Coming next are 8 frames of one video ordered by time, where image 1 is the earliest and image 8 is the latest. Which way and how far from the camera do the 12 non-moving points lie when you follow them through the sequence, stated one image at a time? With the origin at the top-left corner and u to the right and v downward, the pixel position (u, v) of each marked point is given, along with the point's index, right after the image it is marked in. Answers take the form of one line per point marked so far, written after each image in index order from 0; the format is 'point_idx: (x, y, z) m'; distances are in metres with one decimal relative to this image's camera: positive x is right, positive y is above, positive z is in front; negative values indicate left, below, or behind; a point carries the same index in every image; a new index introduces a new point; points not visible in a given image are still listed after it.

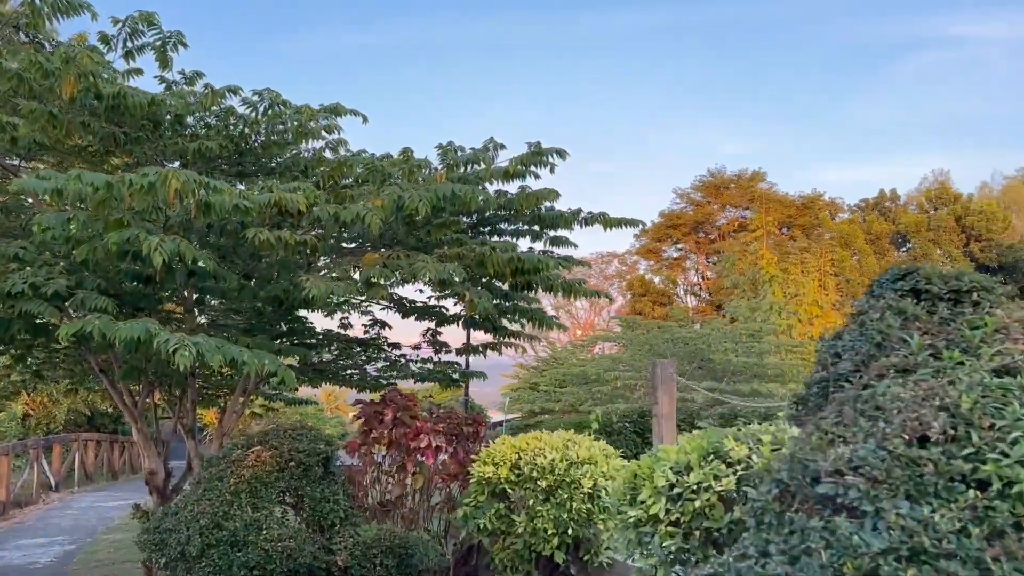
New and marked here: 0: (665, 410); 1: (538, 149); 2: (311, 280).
0: (+1.1, -0.9, +6.2) m
1: (+0.2, +1.1, +6.3) m
2: (-1.2, +0.1, +5.2) m
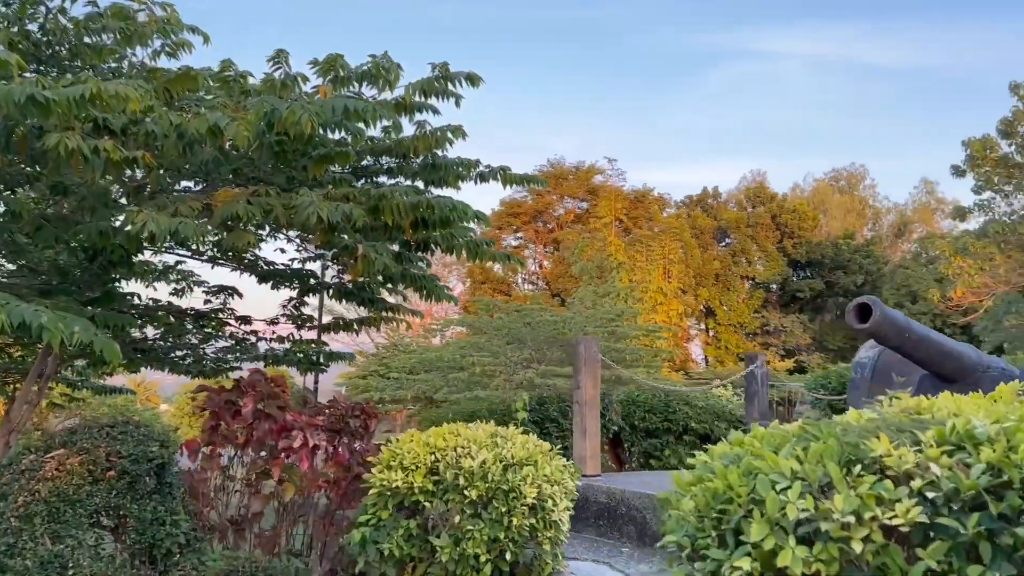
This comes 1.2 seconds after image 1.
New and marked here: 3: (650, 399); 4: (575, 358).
0: (+0.5, -0.7, +5.2) m
1: (-0.4, +1.3, +5.1) m
2: (-1.6, +0.3, +3.7) m
3: (+1.3, -1.0, +7.8) m
4: (+0.4, -0.4, +5.3) m
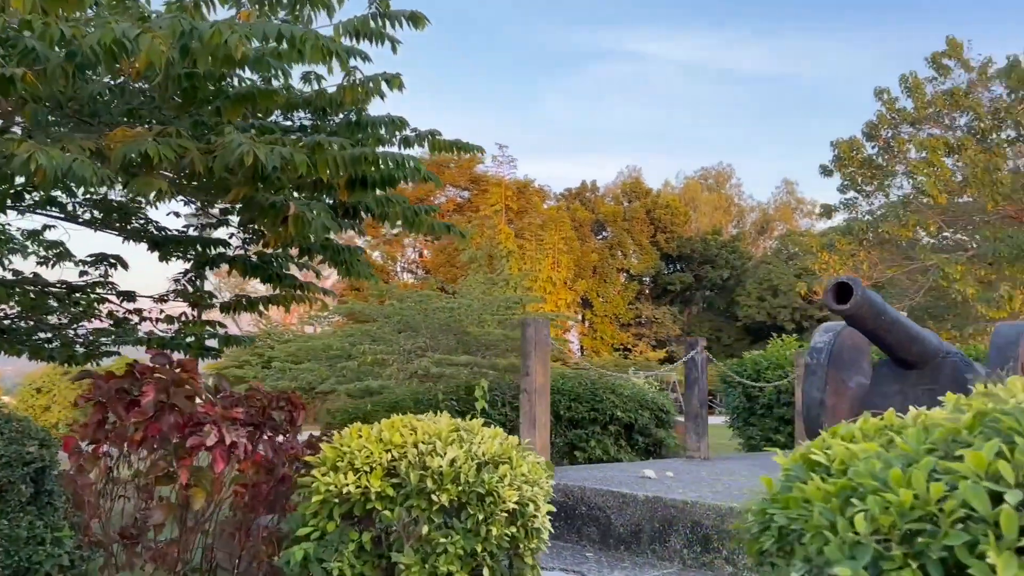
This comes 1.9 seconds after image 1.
0: (+0.1, -0.5, +4.7) m
1: (-0.7, +1.5, +4.4) m
2: (-1.7, +0.5, +2.9) m
3: (+0.6, -0.9, +7.4) m
4: (+0.1, -0.3, +4.8) m
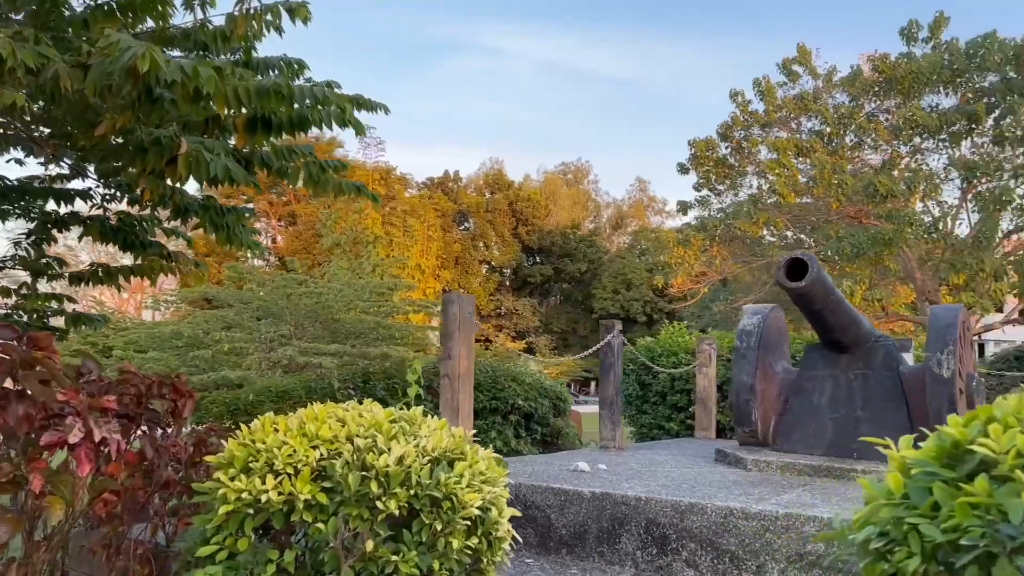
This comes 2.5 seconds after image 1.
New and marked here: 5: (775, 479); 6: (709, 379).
0: (-0.3, -0.4, +4.2) m
1: (-1.0, +1.6, +3.7) m
2: (-1.7, +0.6, +2.0) m
3: (-0.3, -0.7, +6.9) m
4: (-0.3, -0.2, +4.2) m
5: (+1.3, -1.0, +4.2) m
6: (+1.7, -0.8, +7.3) m
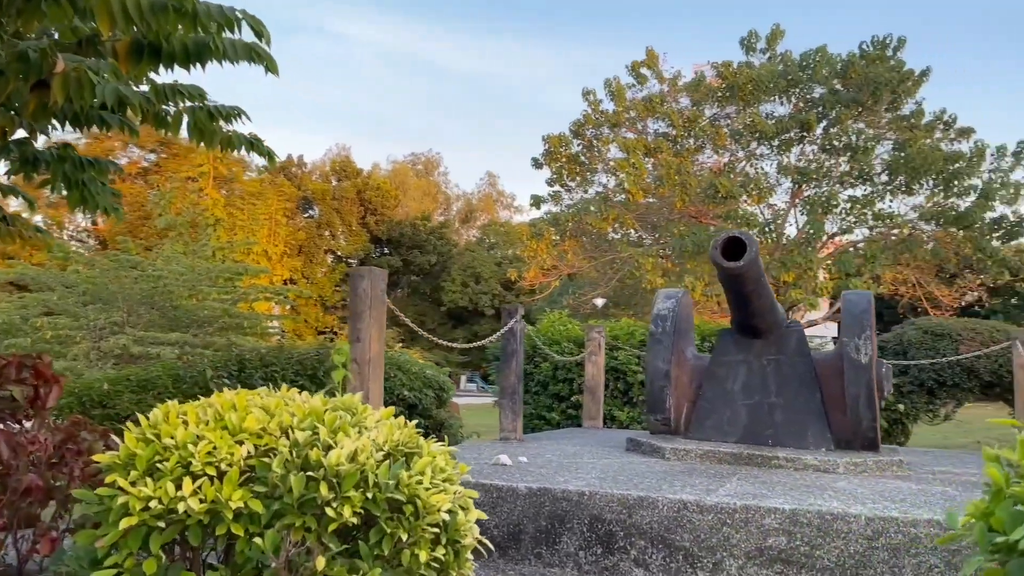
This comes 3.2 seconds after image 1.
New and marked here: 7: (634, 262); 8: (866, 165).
0: (-0.6, -0.3, +3.7) m
1: (-1.2, +1.8, +3.1) m
2: (-1.7, +0.8, +1.3) m
3: (-1.2, -0.6, +6.4) m
4: (-0.7, 0.0, +3.7) m
5: (+0.9, -0.9, +4.0) m
6: (+0.7, -0.7, +7.1) m
7: (+2.1, +0.5, +15.3) m
8: (+5.7, +2.0, +13.9) m
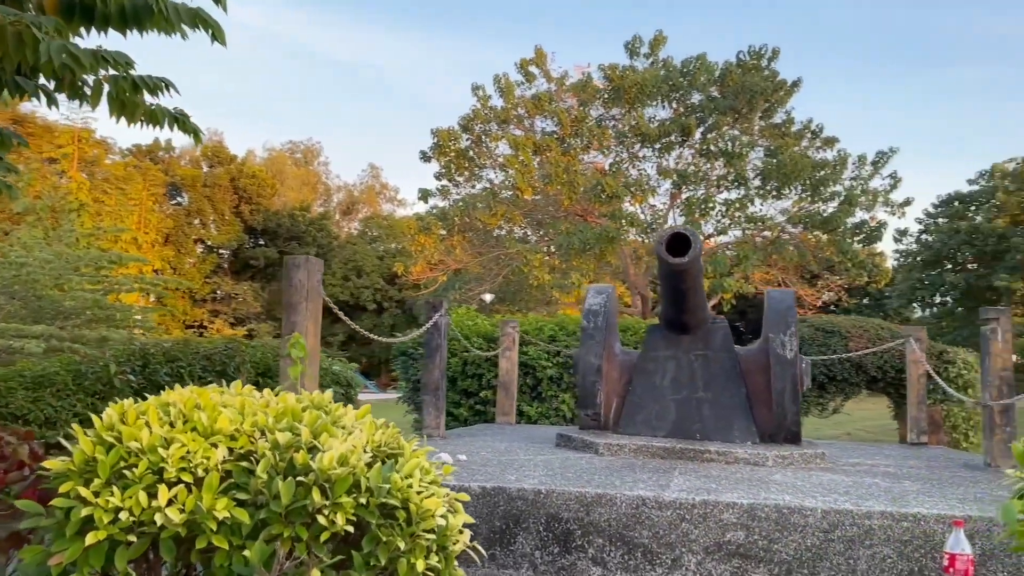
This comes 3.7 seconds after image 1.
0: (-0.8, -0.2, +3.5) m
1: (-1.3, +1.8, +2.8) m
2: (-1.5, +0.8, +1.0) m
3: (-1.8, -0.5, +6.1) m
4: (-0.9, 0.0, +3.5) m
5: (+0.6, -0.8, +4.0) m
6: (0.0, -0.6, +7.1) m
7: (+0.2, +0.5, +15.4) m
8: (+4.0, +2.1, +14.5) m
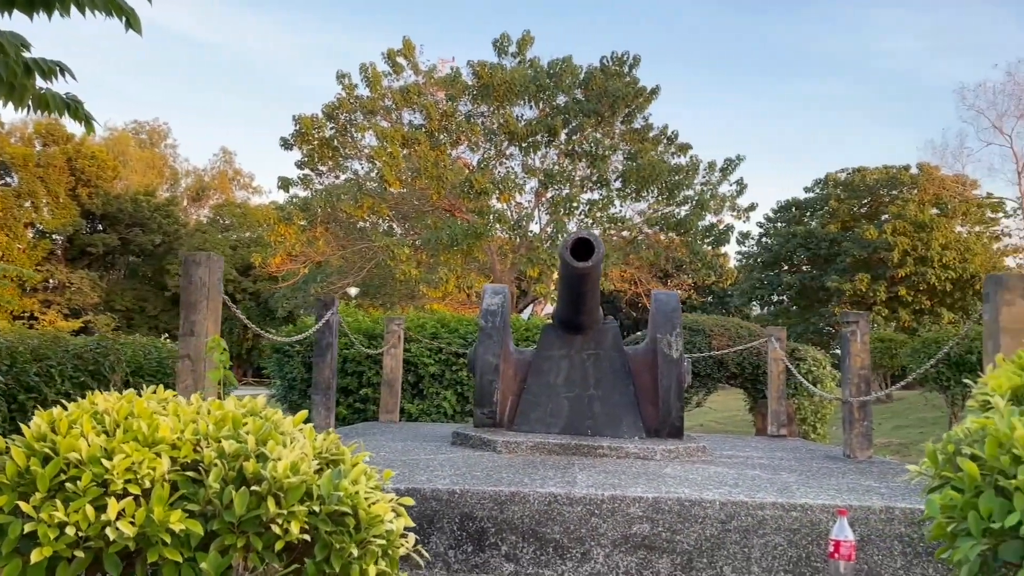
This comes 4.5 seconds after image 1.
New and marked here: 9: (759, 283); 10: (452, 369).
0: (-1.2, -0.2, +3.4) m
1: (-1.6, +1.8, +2.6) m
2: (-1.4, +0.8, +0.8) m
3: (-2.6, -0.5, +5.8) m
4: (-1.3, 0.0, +3.4) m
5: (+0.1, -0.9, +4.1) m
6: (-1.0, -0.6, +7.0) m
7: (-2.1, +0.6, +15.2) m
8: (+1.7, +2.1, +15.0) m
9: (+5.9, +0.1, +19.8) m
10: (-0.6, -0.8, +7.8) m
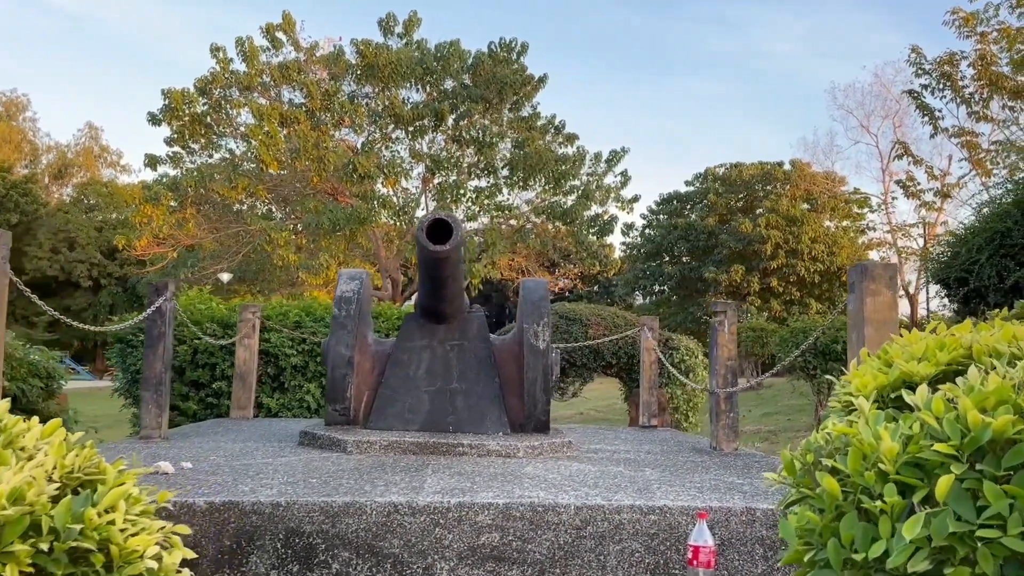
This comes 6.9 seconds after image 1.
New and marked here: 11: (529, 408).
0: (-1.8, -0.2, +2.9) m
1: (-2.0, +1.9, +2.0) m
2: (-1.6, +0.8, +0.2) m
3: (-3.5, -0.3, +5.0) m
4: (-1.9, +0.1, +2.9) m
5: (-0.5, -0.8, +3.8) m
6: (-2.0, -0.5, +6.5) m
7: (-4.2, +0.9, +14.5) m
8: (-0.4, +2.3, +14.8) m
9: (+3.1, +0.3, +20.1) m
10: (-1.7, -0.6, +7.4) m
11: (+0.1, -0.6, +4.4) m
